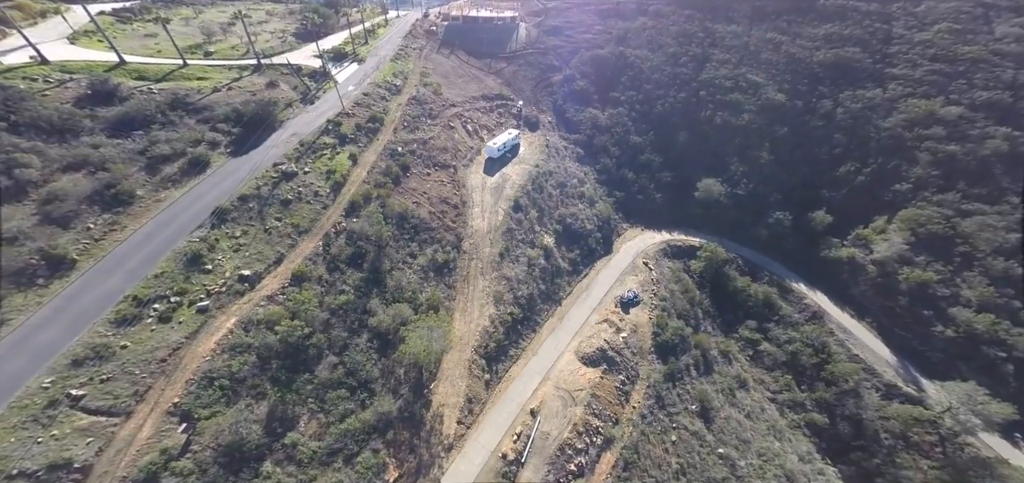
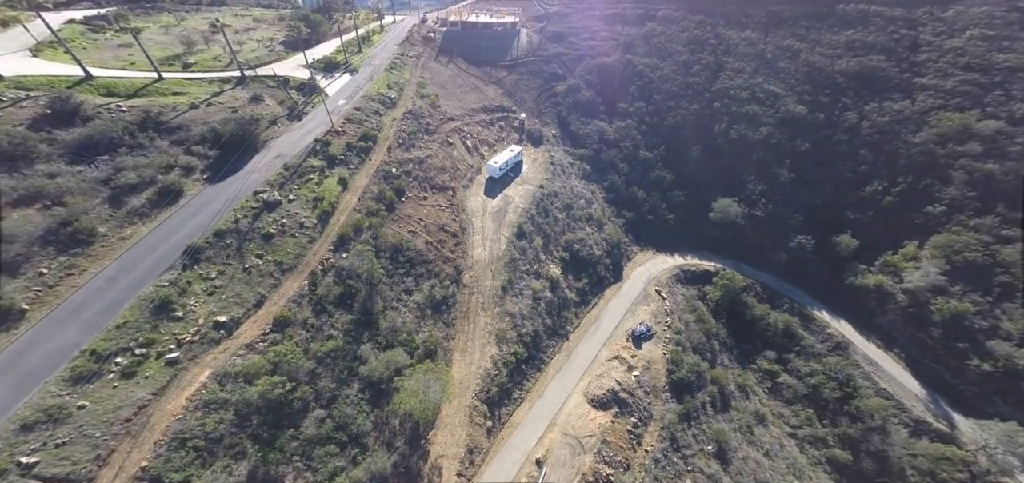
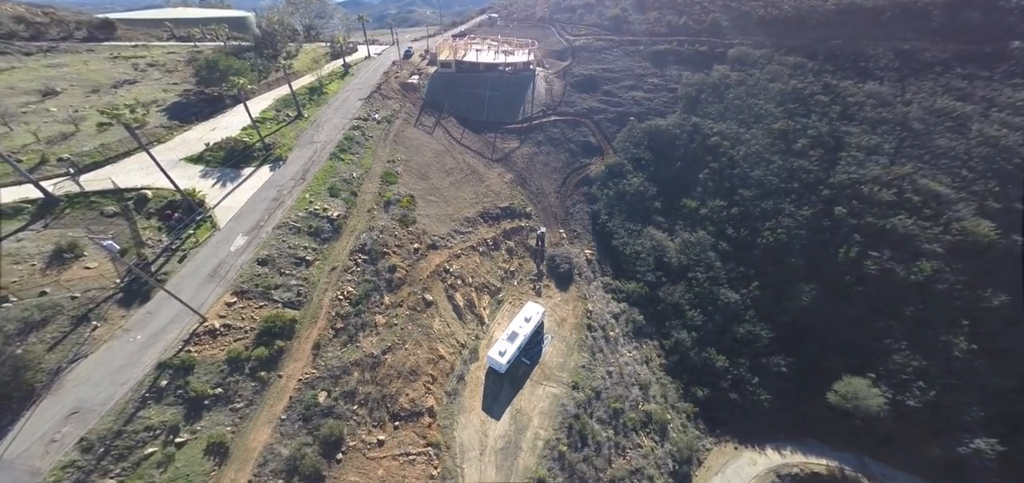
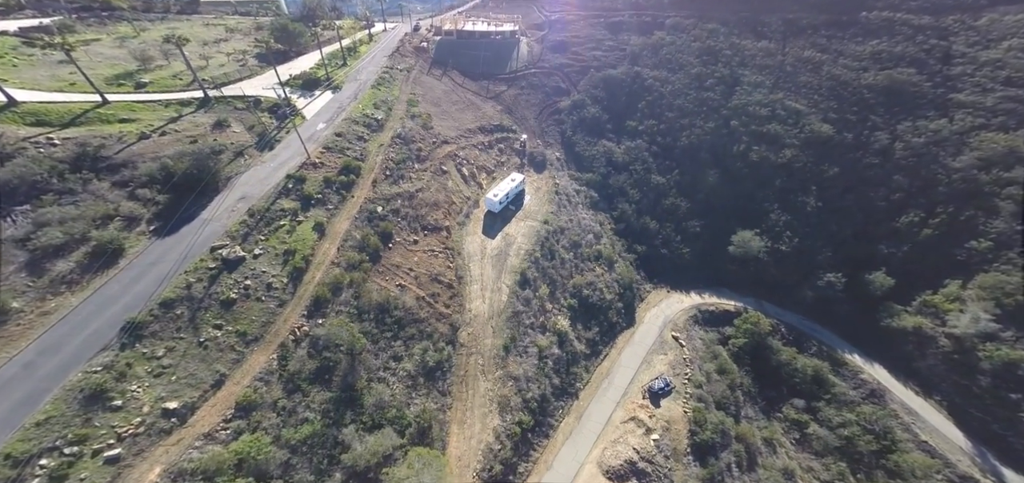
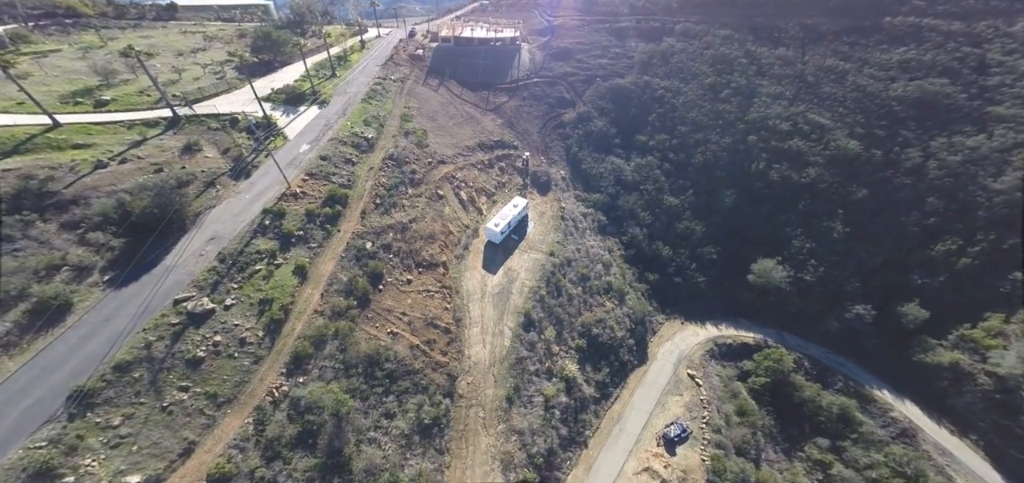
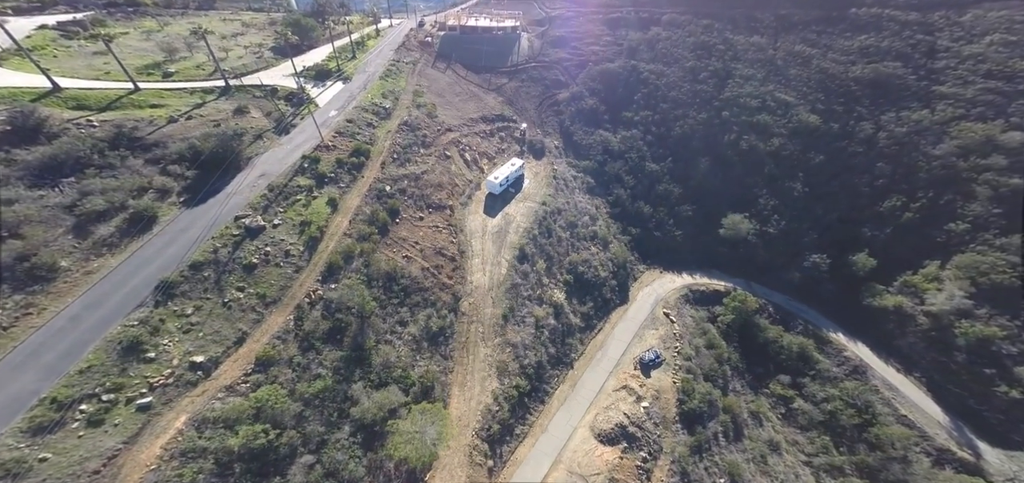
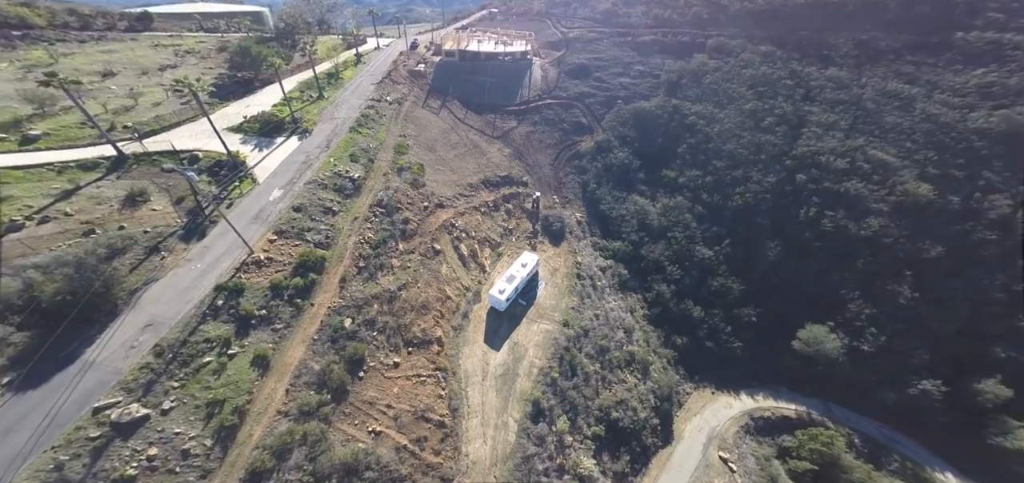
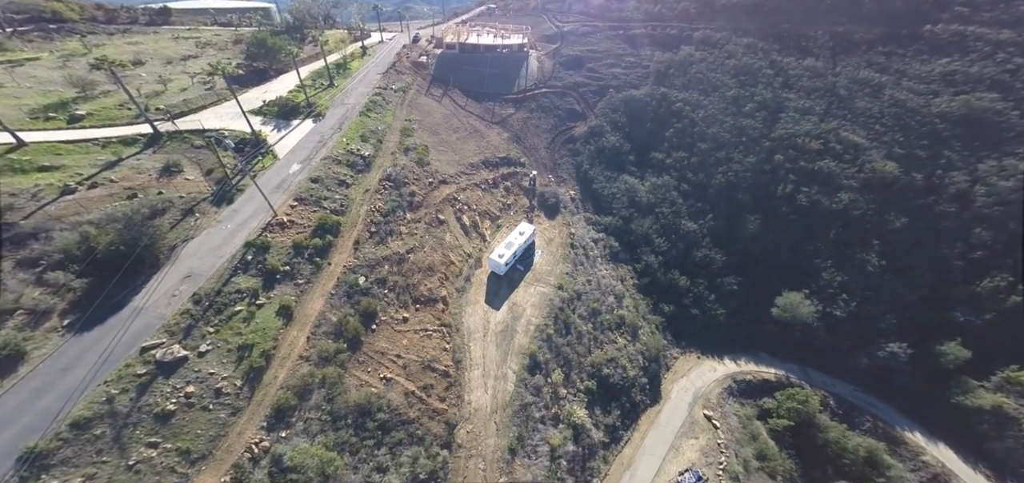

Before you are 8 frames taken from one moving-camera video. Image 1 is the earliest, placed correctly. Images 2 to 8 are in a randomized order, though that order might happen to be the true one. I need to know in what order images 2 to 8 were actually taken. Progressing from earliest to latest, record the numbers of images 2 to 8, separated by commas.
2, 6, 4, 5, 8, 7, 3
